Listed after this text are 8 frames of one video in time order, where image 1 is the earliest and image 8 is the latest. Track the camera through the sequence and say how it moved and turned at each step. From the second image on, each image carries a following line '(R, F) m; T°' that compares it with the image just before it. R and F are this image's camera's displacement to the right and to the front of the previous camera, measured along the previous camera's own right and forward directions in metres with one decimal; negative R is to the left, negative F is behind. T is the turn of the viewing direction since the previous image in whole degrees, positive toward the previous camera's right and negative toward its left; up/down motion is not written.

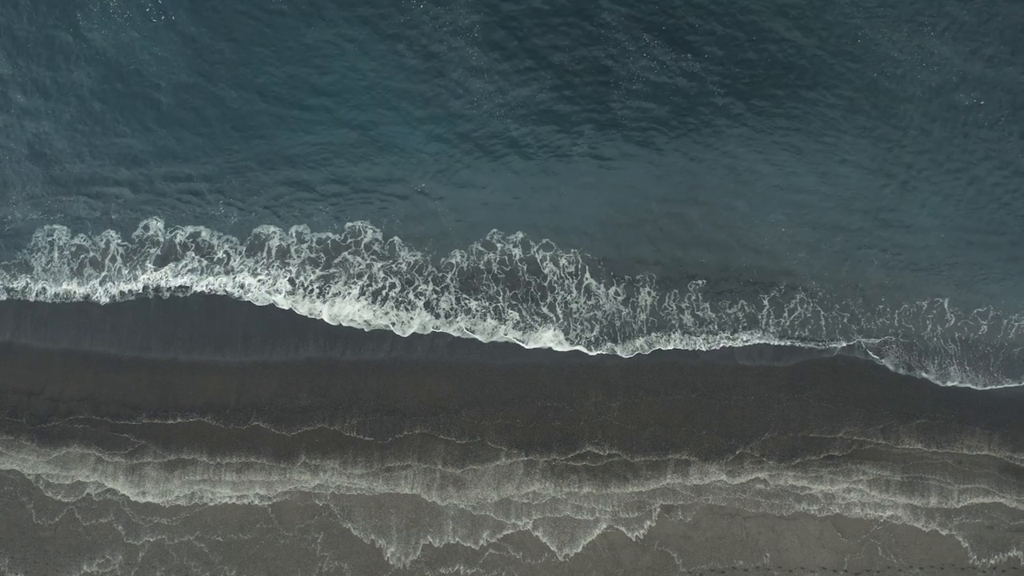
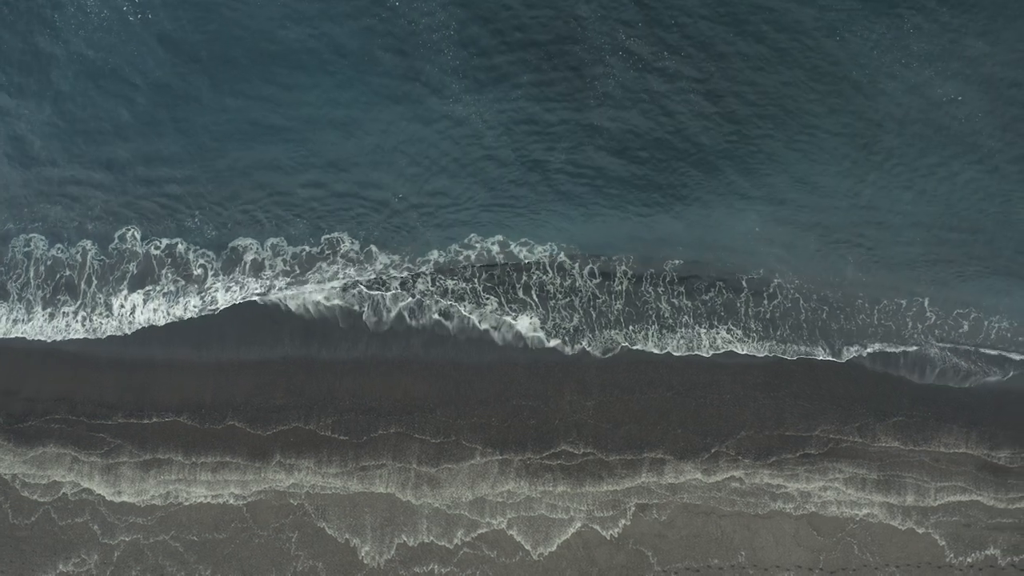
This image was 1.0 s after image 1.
(+1.0, 0.0) m; 0°
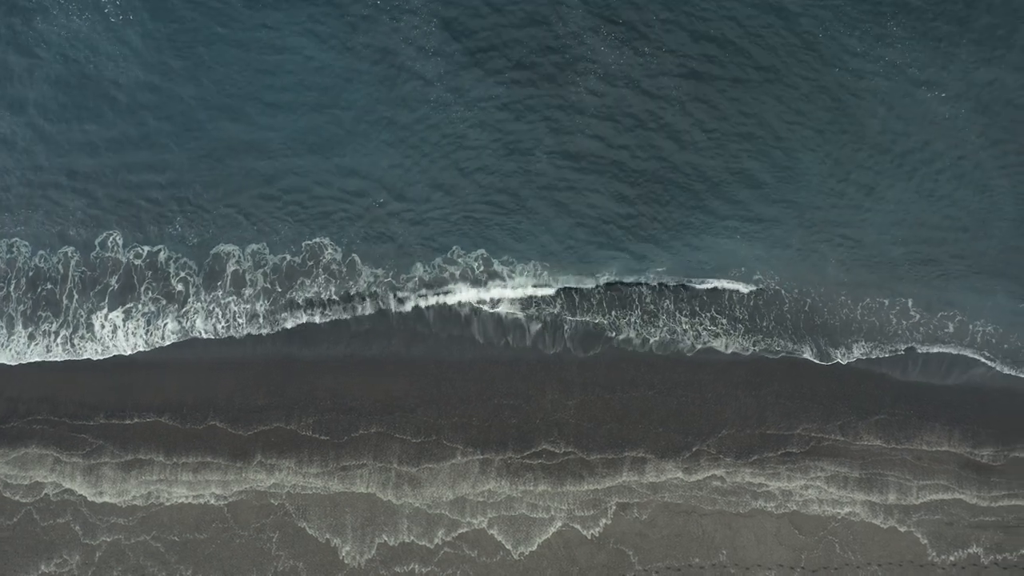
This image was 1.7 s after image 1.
(+0.8, 0.0) m; 0°
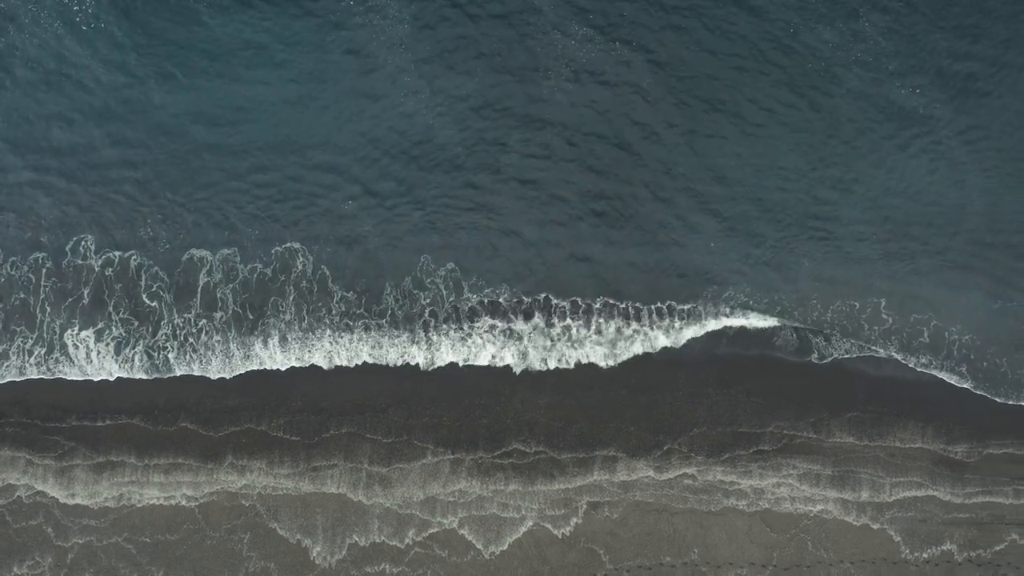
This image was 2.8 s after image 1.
(+1.2, 0.0) m; 0°
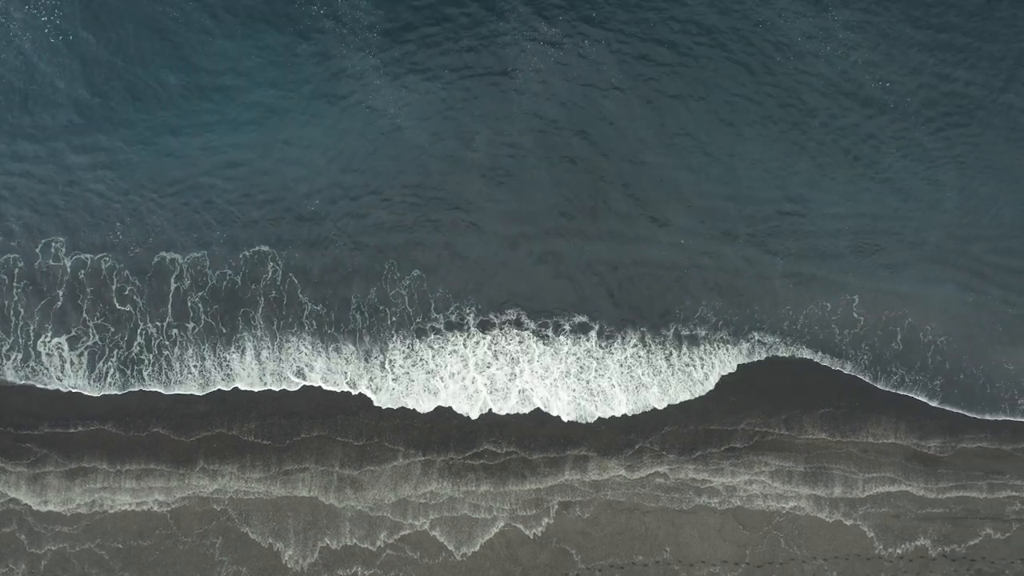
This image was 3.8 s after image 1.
(+1.2, 0.0) m; 0°
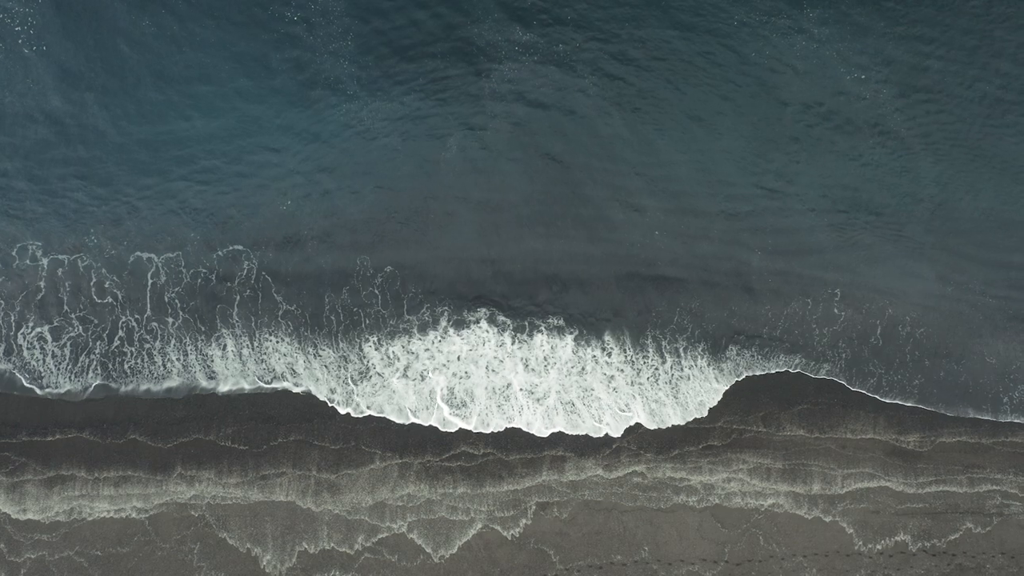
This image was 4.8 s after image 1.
(+1.0, 0.0) m; 0°
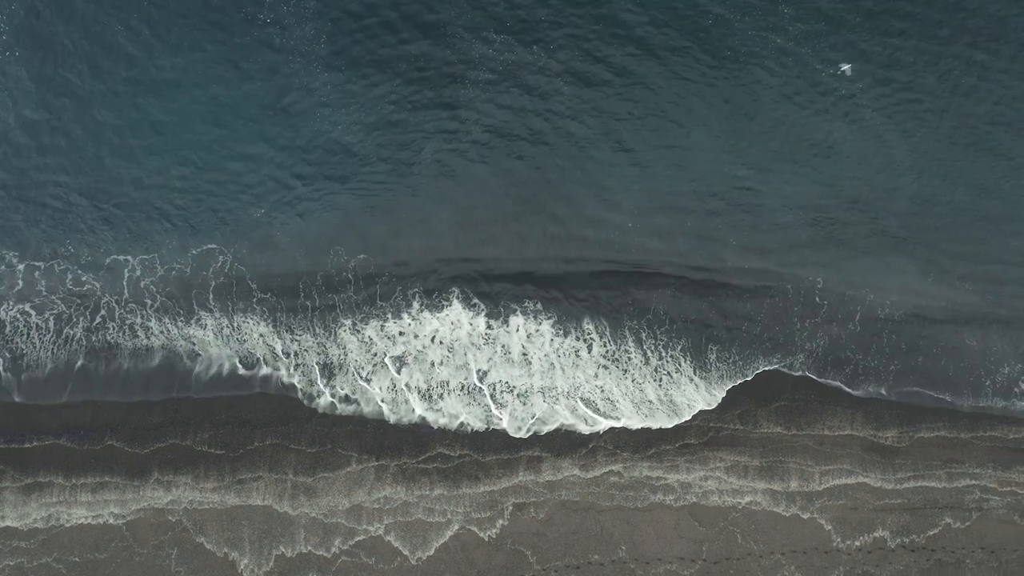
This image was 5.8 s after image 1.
(+1.0, 0.0) m; 0°
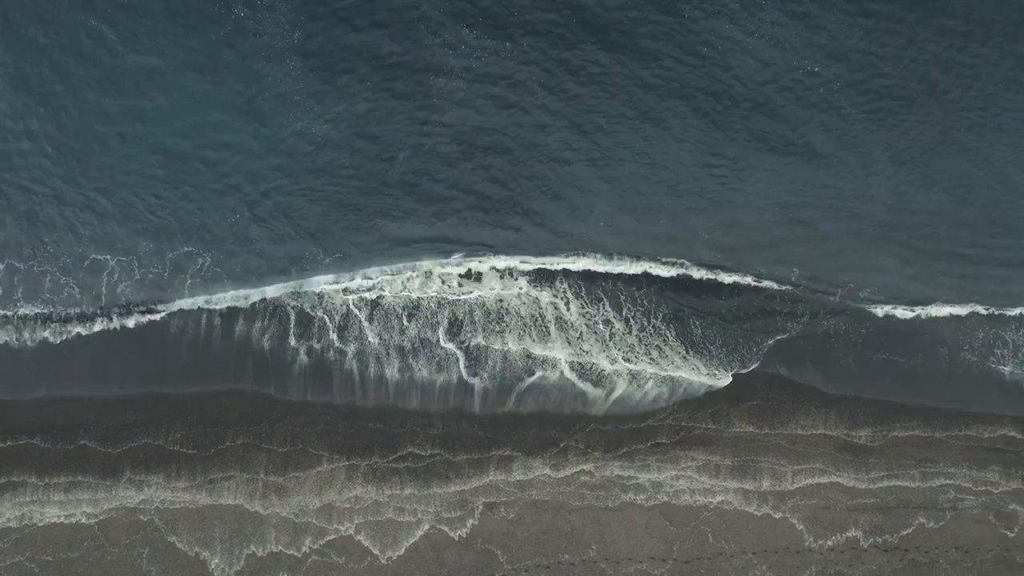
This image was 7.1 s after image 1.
(+1.2, +0.1) m; 0°
